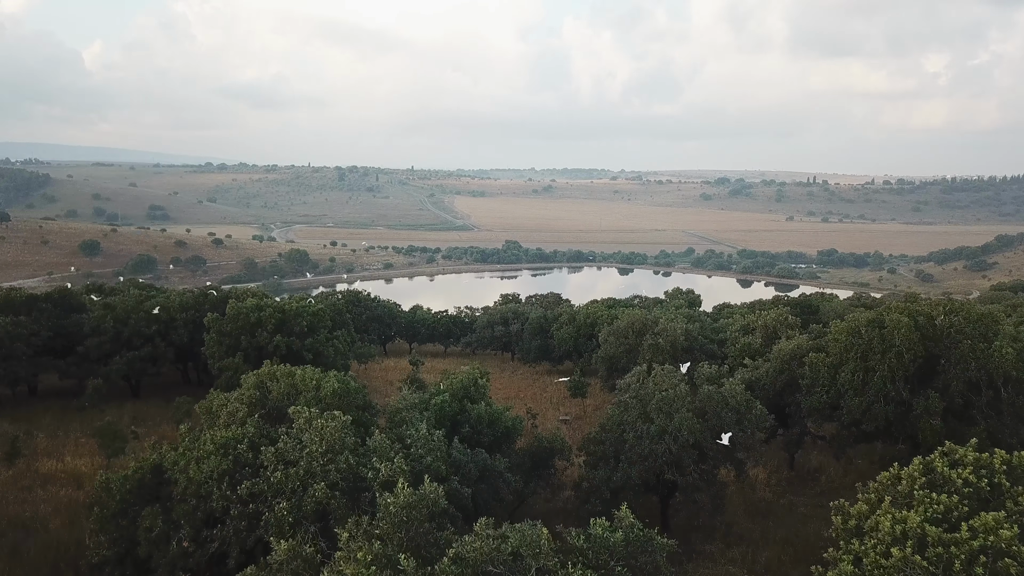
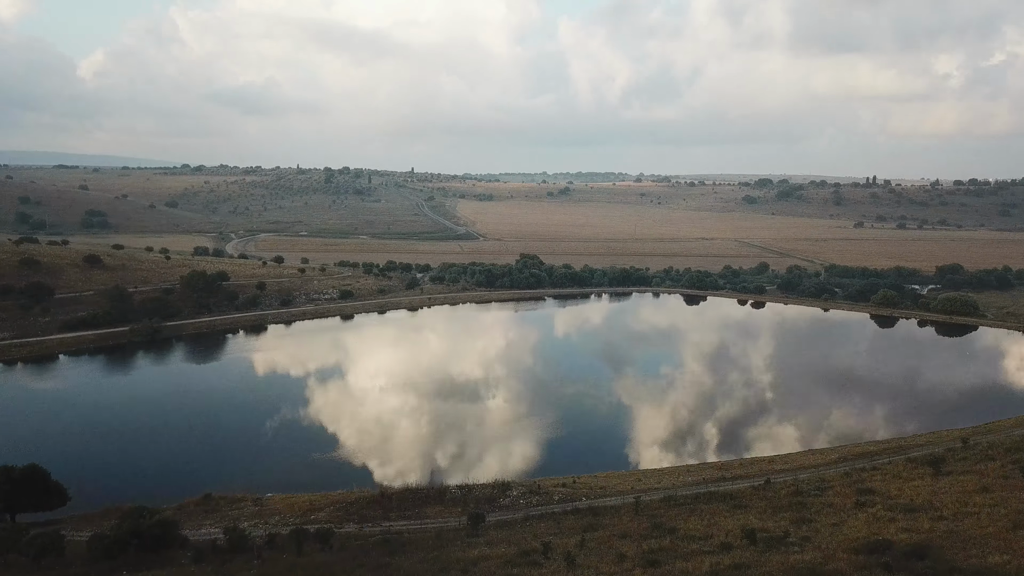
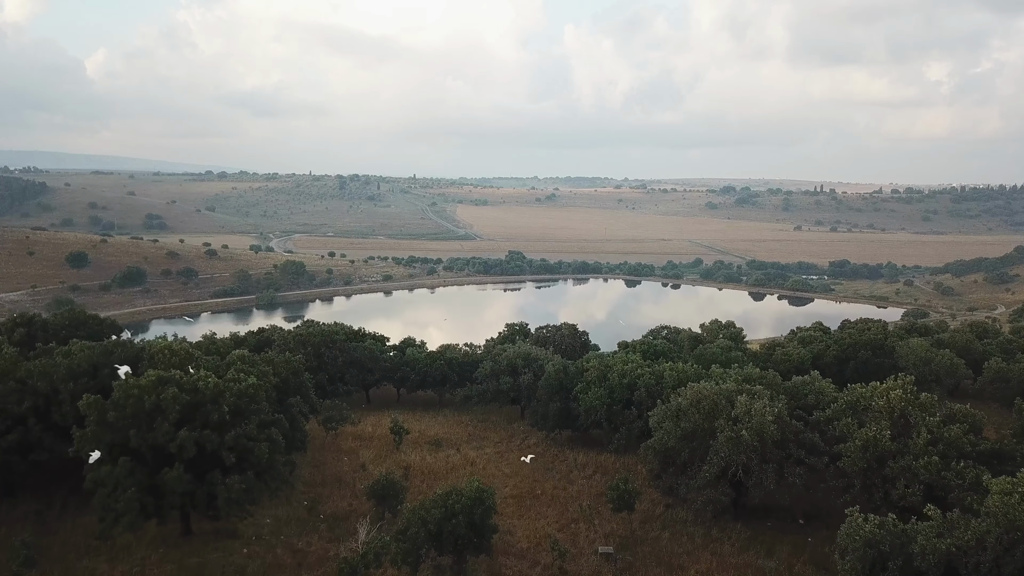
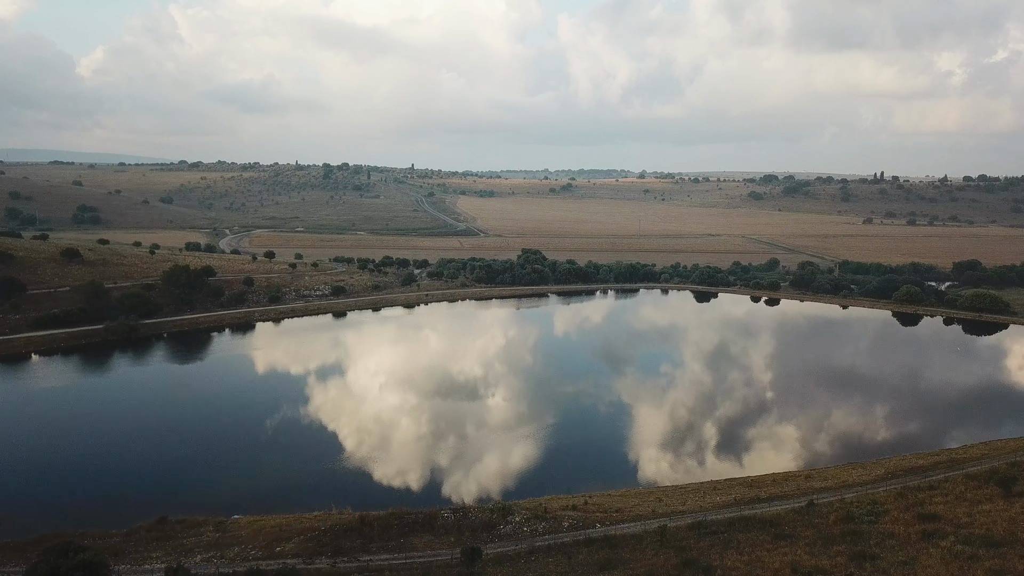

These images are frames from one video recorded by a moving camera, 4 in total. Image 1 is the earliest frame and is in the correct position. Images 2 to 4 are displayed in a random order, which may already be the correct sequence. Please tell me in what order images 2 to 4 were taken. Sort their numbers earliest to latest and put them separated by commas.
3, 2, 4
